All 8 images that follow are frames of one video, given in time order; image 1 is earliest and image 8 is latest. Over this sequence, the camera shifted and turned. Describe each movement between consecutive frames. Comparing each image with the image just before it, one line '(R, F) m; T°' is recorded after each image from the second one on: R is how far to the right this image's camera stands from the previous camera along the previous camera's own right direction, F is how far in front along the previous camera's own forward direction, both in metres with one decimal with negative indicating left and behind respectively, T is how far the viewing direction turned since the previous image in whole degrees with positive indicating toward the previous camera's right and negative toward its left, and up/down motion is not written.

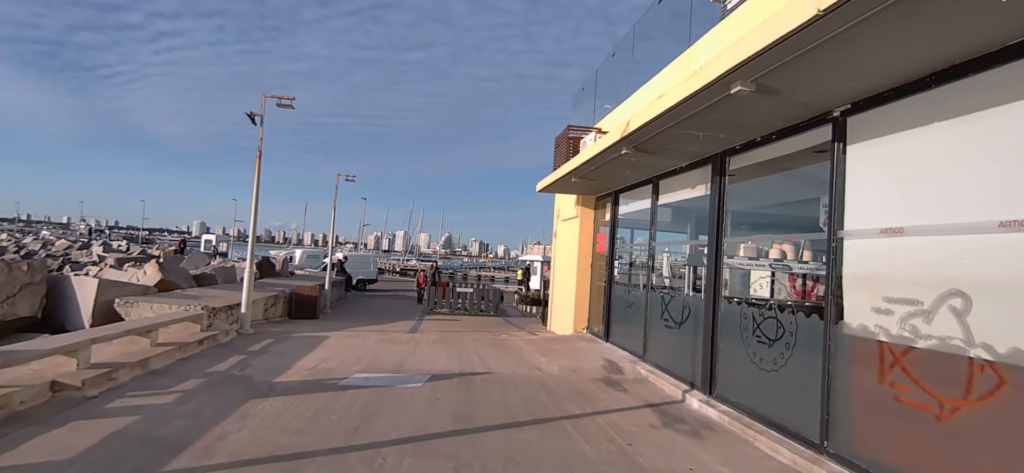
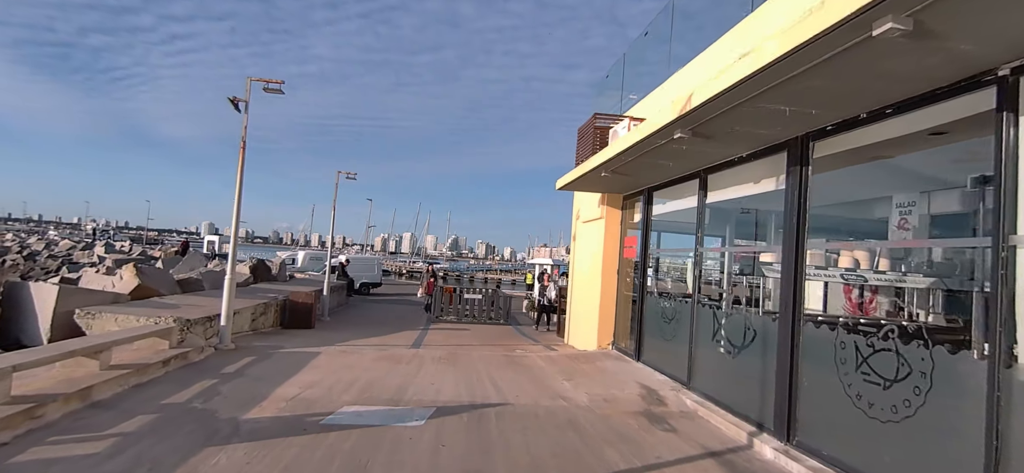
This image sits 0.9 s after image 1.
(-0.2, +1.2) m; -1°
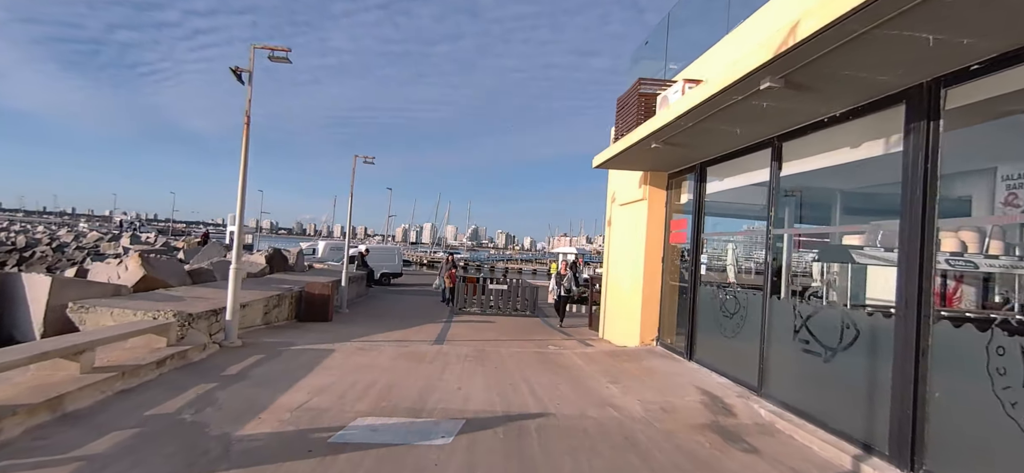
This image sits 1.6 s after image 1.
(-0.2, +1.0) m; -2°
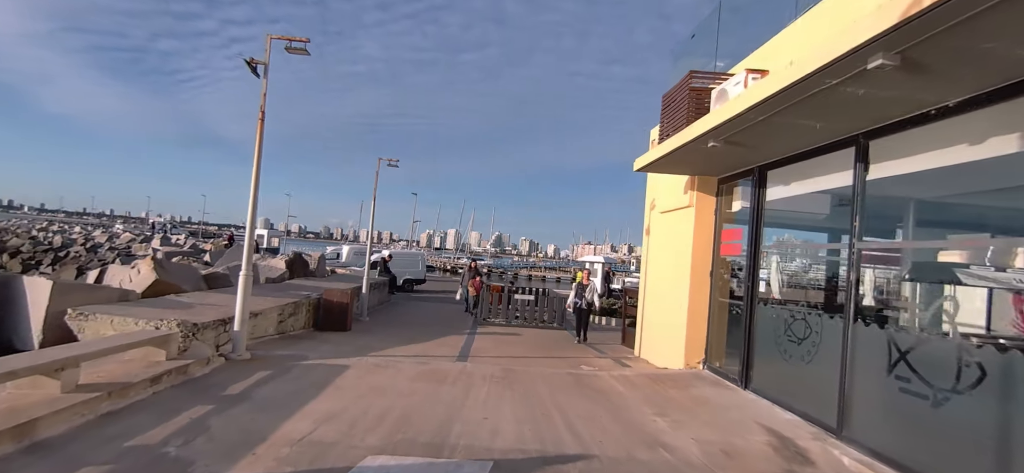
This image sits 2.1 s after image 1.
(-0.1, +0.7) m; -3°
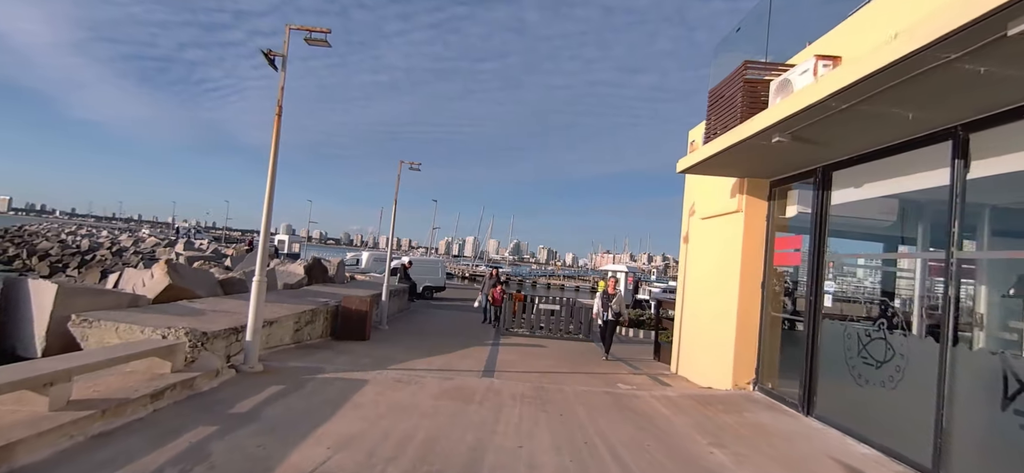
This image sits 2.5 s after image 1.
(-0.2, +0.6) m; -2°
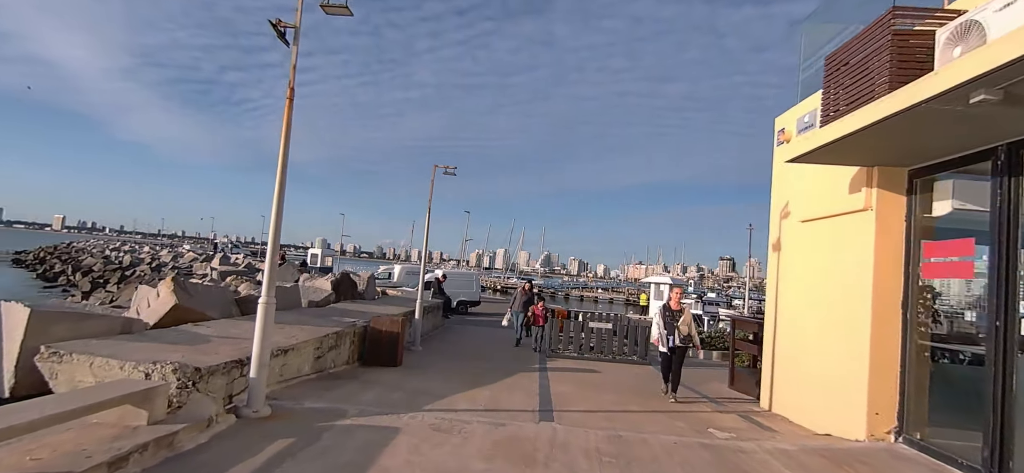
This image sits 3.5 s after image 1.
(-0.4, +1.4) m; -4°
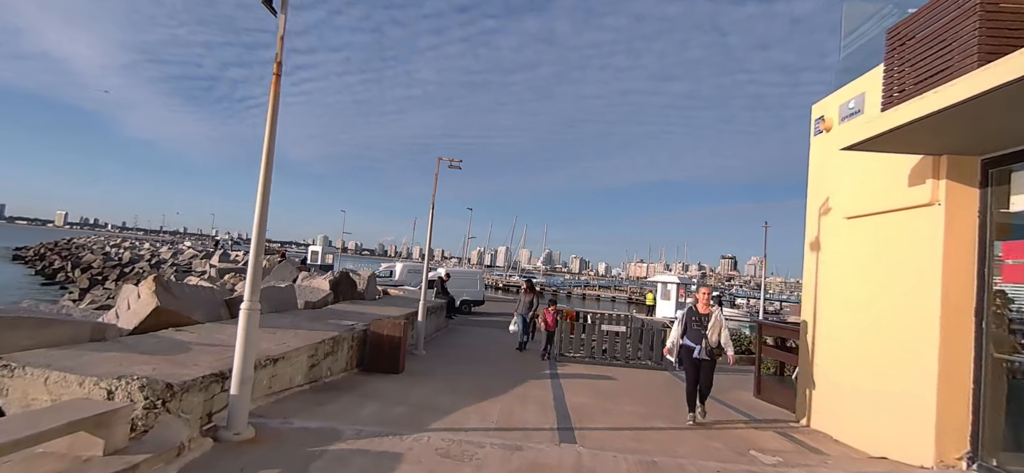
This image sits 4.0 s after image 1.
(-0.2, +0.7) m; 0°
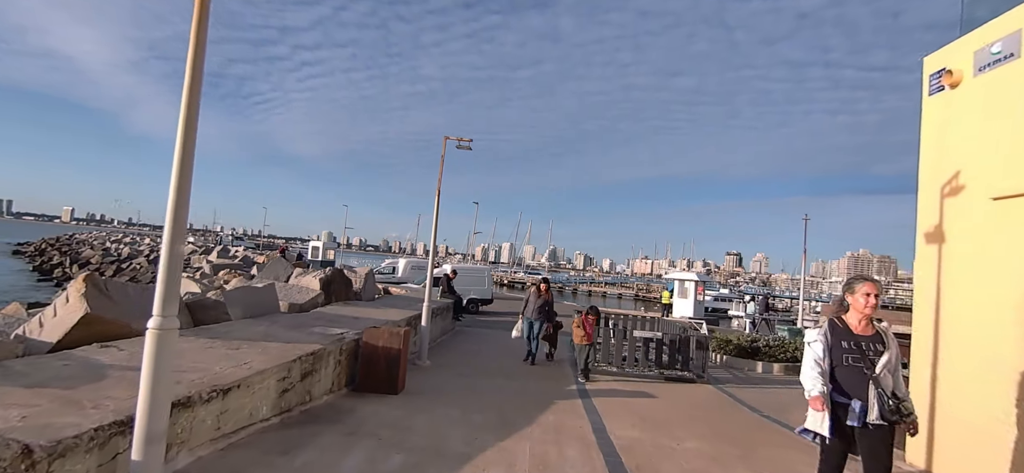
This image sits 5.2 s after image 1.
(-0.3, +1.6) m; -1°
